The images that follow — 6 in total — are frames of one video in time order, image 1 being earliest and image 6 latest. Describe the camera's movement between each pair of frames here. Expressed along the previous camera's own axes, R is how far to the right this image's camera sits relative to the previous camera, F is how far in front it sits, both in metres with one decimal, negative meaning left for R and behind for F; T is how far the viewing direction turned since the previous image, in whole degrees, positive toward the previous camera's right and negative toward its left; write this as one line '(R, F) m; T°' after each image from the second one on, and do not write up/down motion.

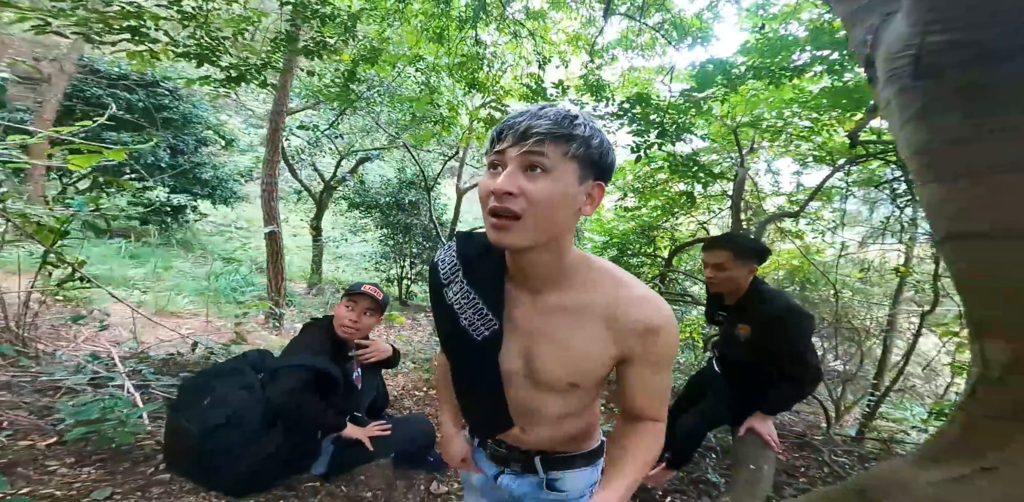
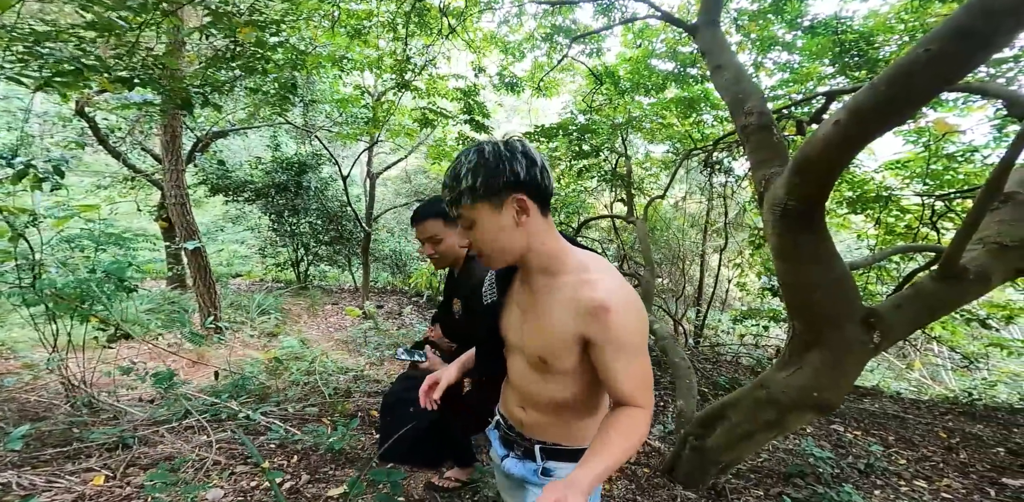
(-1.0, -0.5) m; +20°
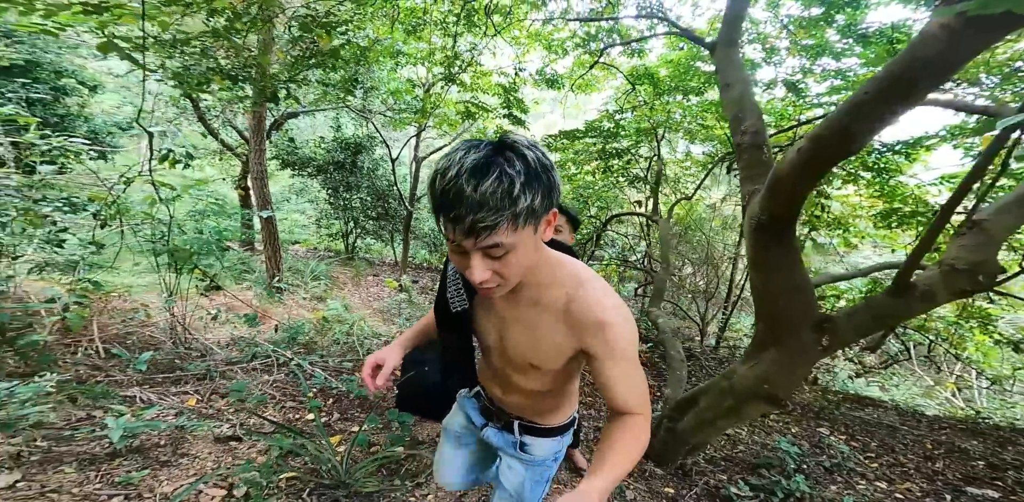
(+0.2, -0.3) m; -5°
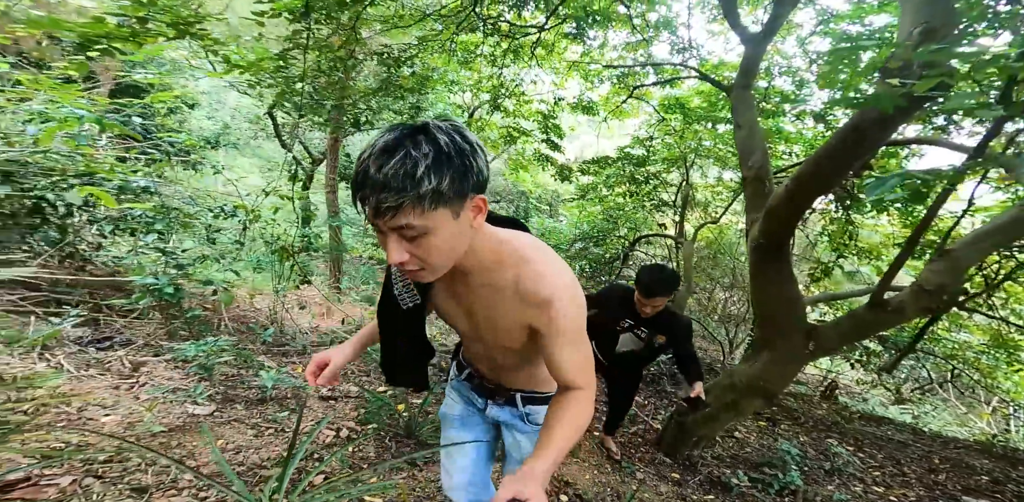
(0.0, -0.5) m; -4°
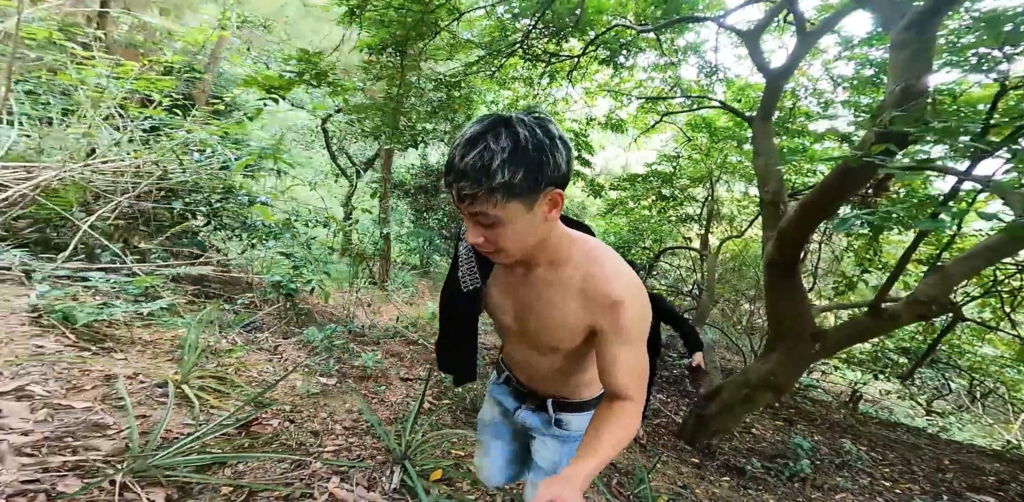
(-0.2, -0.5) m; -3°
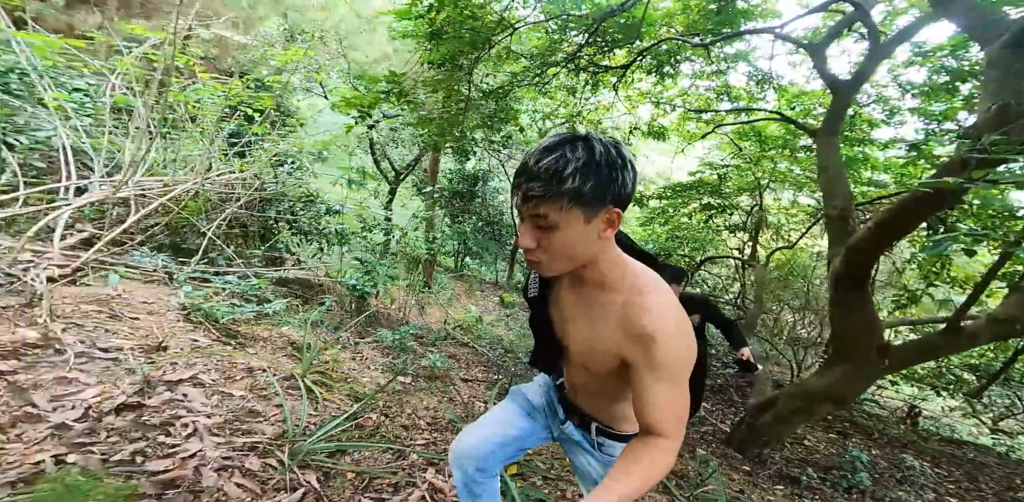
(-0.2, -0.1) m; -3°
